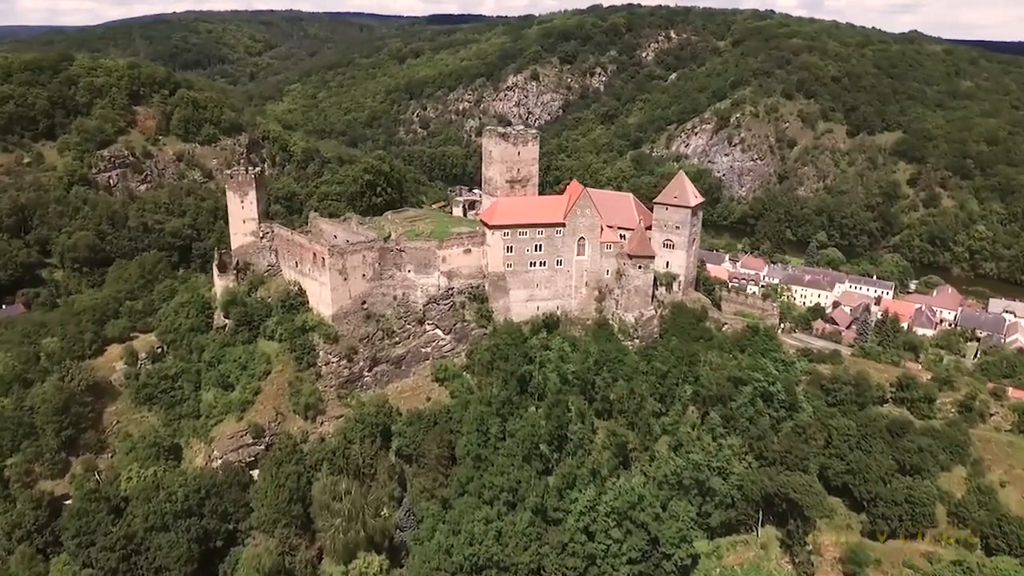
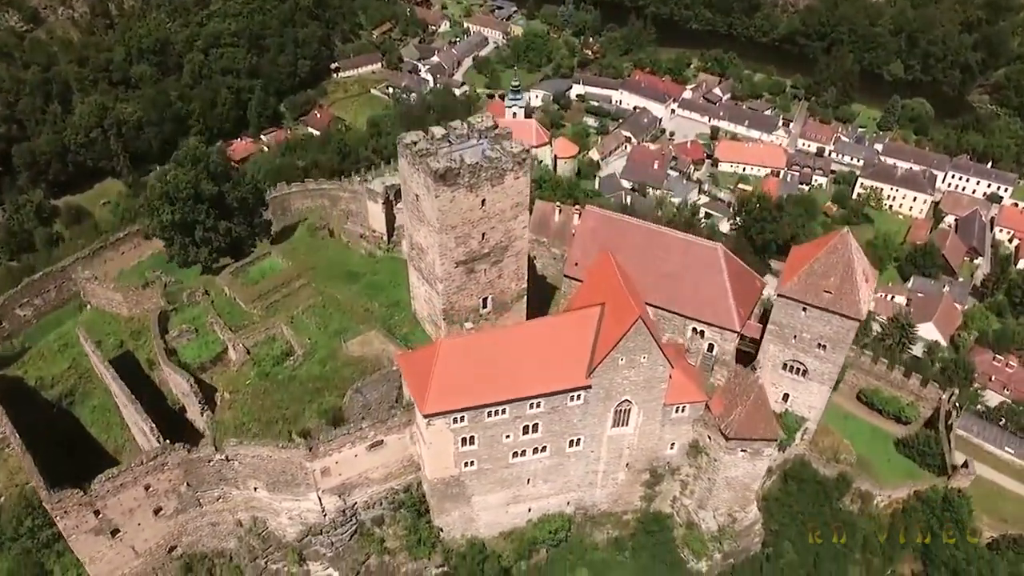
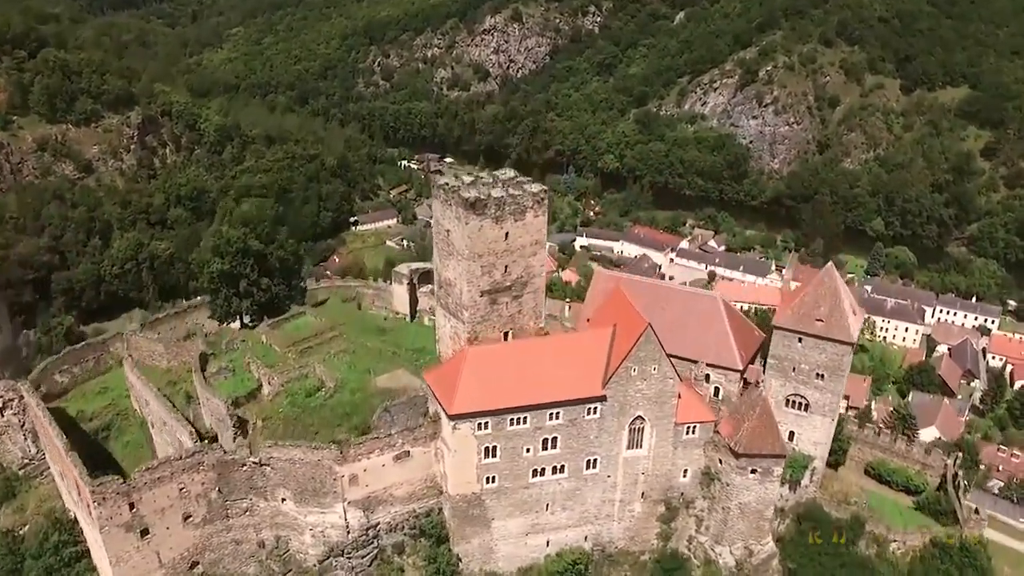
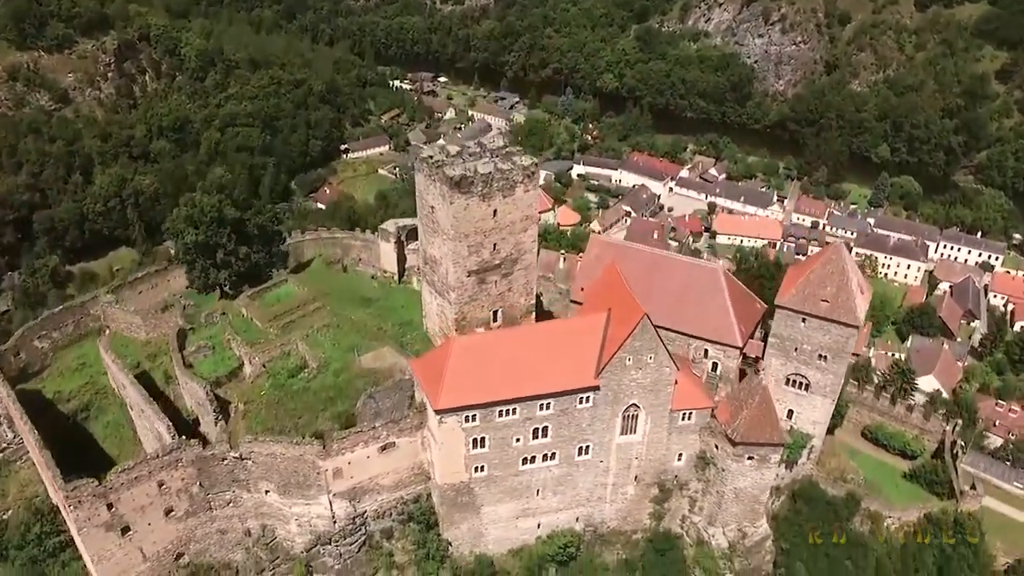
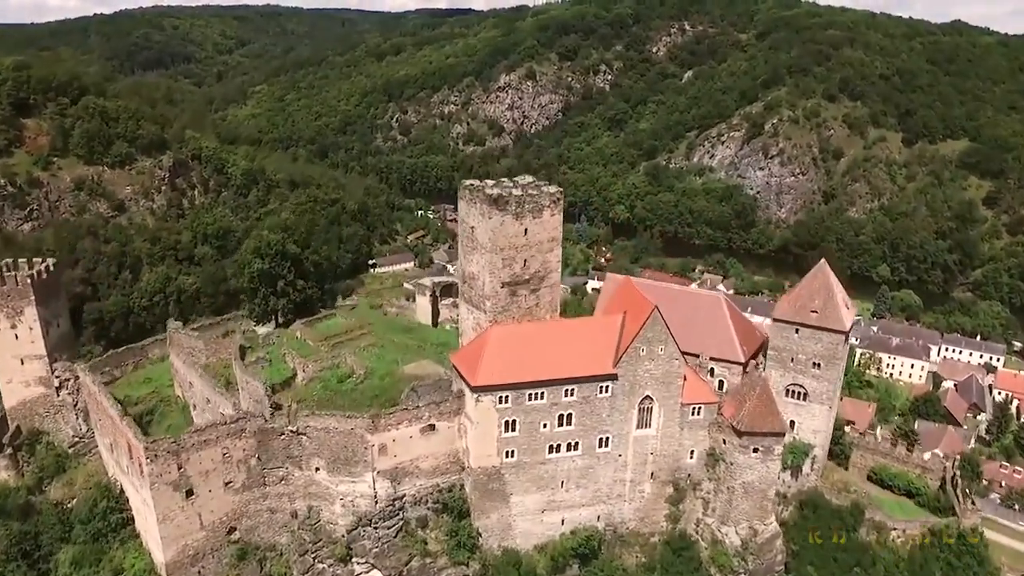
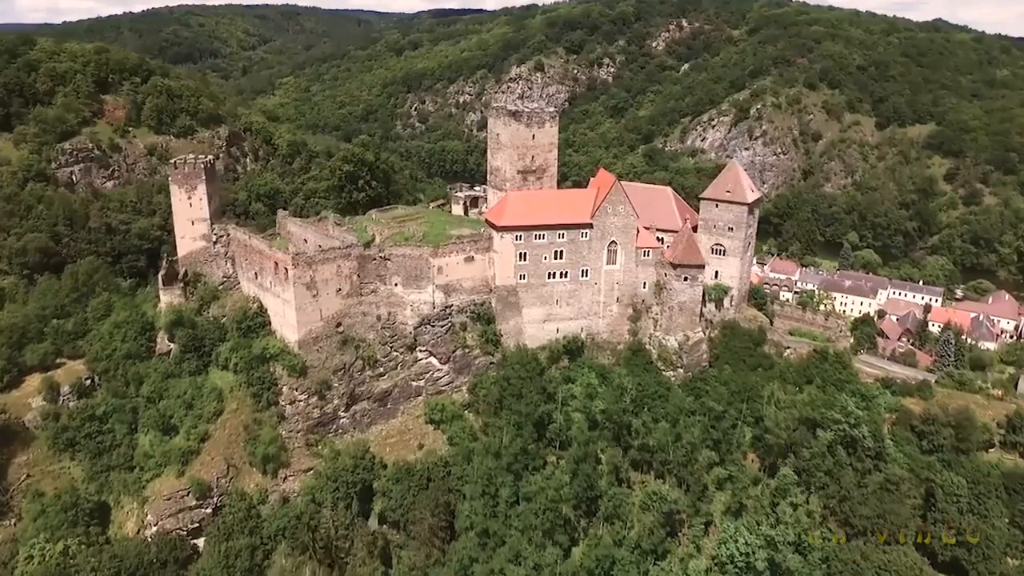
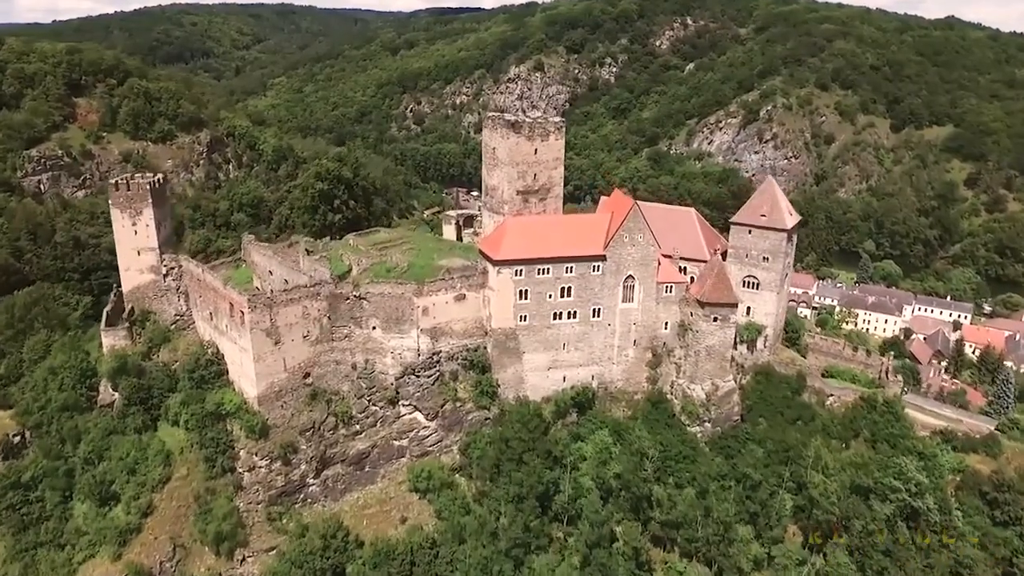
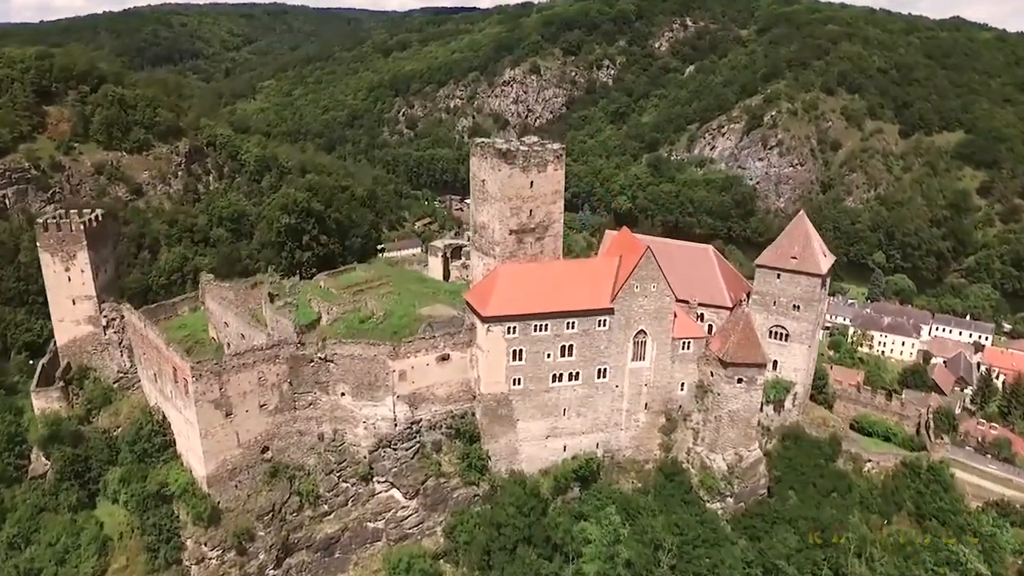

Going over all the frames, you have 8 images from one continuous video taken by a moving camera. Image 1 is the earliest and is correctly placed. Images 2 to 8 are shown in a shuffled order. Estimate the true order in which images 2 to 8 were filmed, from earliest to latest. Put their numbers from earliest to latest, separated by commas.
6, 7, 8, 5, 3, 4, 2
